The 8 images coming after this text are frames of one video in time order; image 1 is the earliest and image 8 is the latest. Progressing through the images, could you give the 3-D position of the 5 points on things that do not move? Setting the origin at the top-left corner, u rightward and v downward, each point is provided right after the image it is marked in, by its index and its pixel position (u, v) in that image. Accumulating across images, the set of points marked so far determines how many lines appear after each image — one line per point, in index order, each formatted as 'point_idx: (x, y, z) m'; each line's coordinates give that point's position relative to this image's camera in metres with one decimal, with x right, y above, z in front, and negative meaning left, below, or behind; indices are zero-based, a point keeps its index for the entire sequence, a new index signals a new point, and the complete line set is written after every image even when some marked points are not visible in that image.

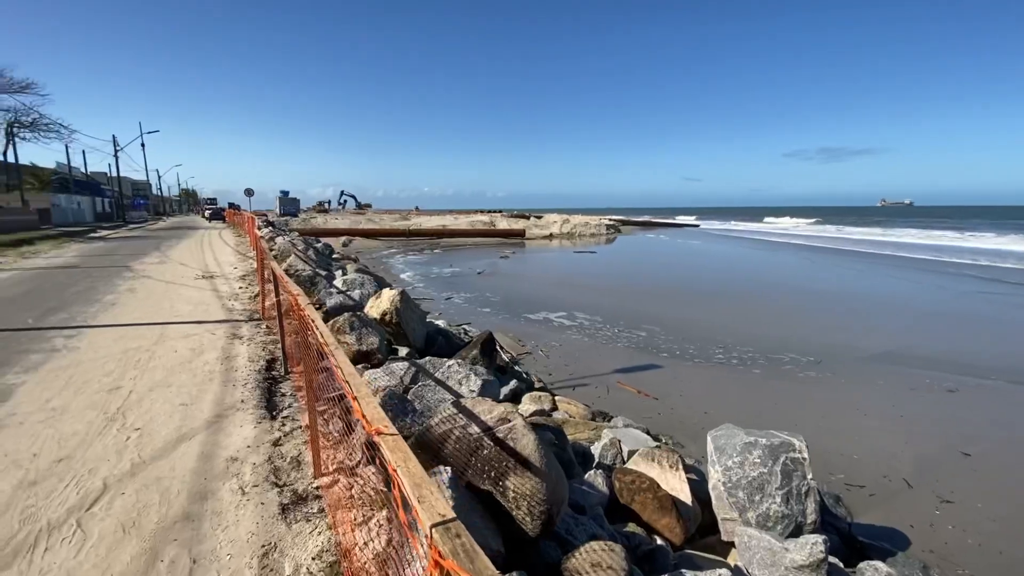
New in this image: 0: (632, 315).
0: (+3.4, -0.8, +13.7) m
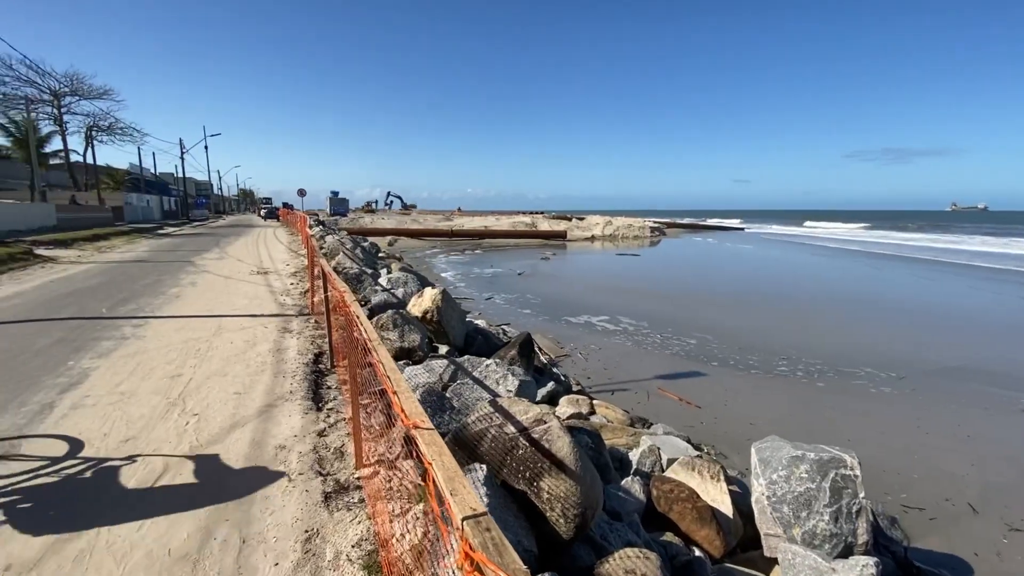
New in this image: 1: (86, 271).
0: (+4.5, -0.9, +13.4) m
1: (-11.3, +0.4, +13.0) m
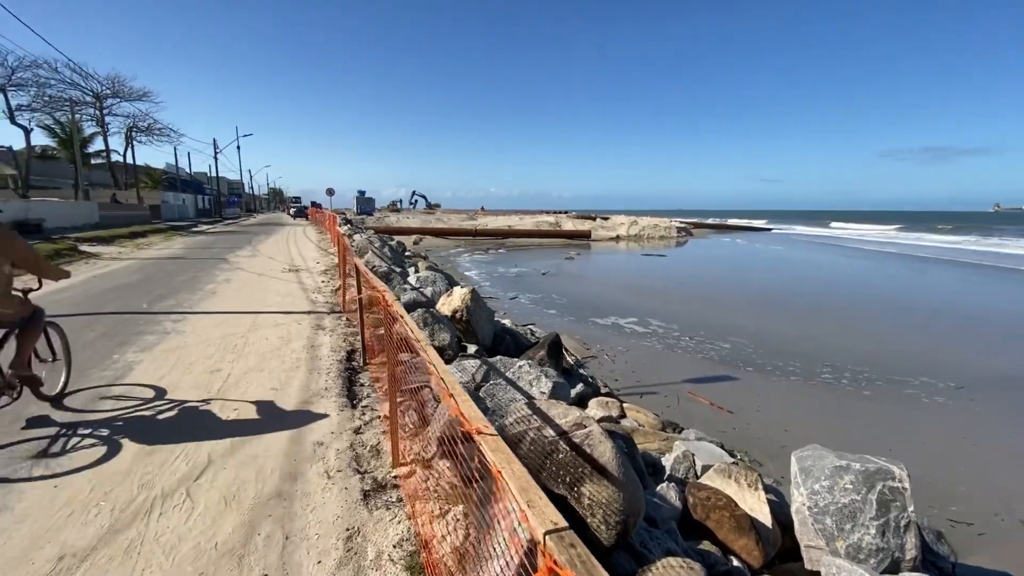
0: (+5.2, -1.0, +13.2) m
1: (-10.6, +0.6, +13.5) m
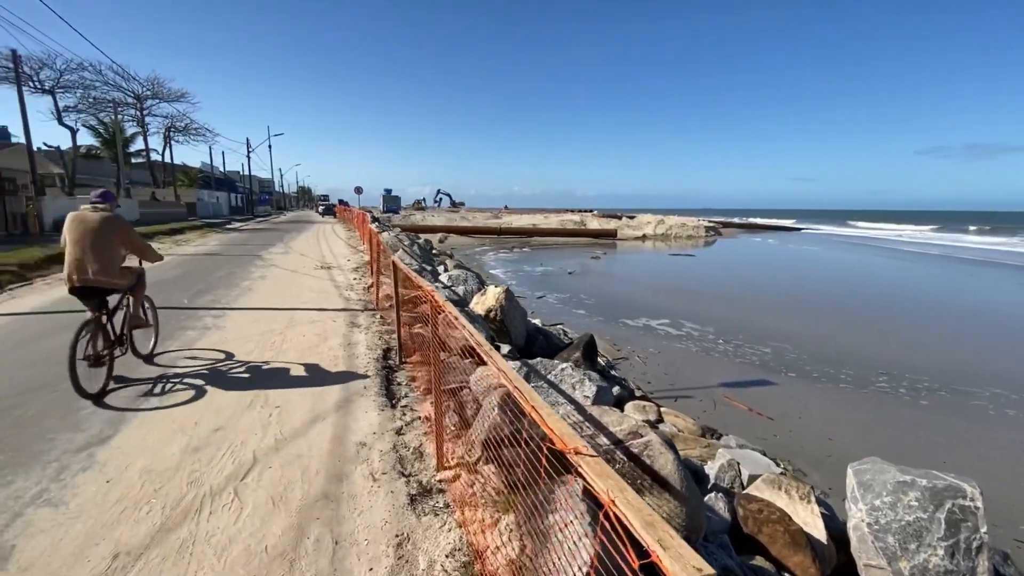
0: (+6.0, -1.0, +12.8) m
1: (-9.8, +0.7, +13.8) m
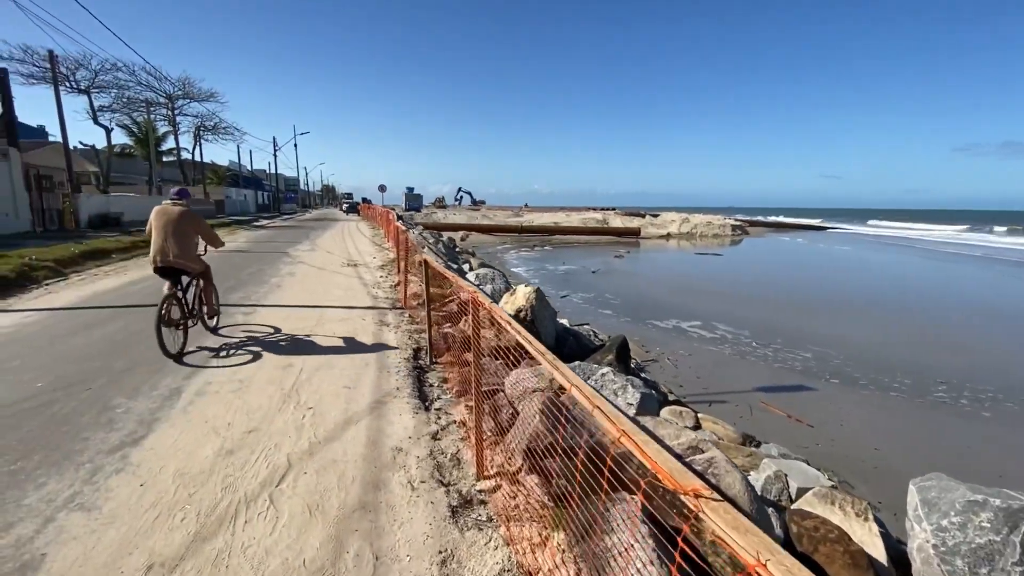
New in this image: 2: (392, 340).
0: (+6.7, -1.0, +12.4) m
1: (-9.1, +0.8, +14.0) m
2: (-1.5, -0.7, +6.2) m
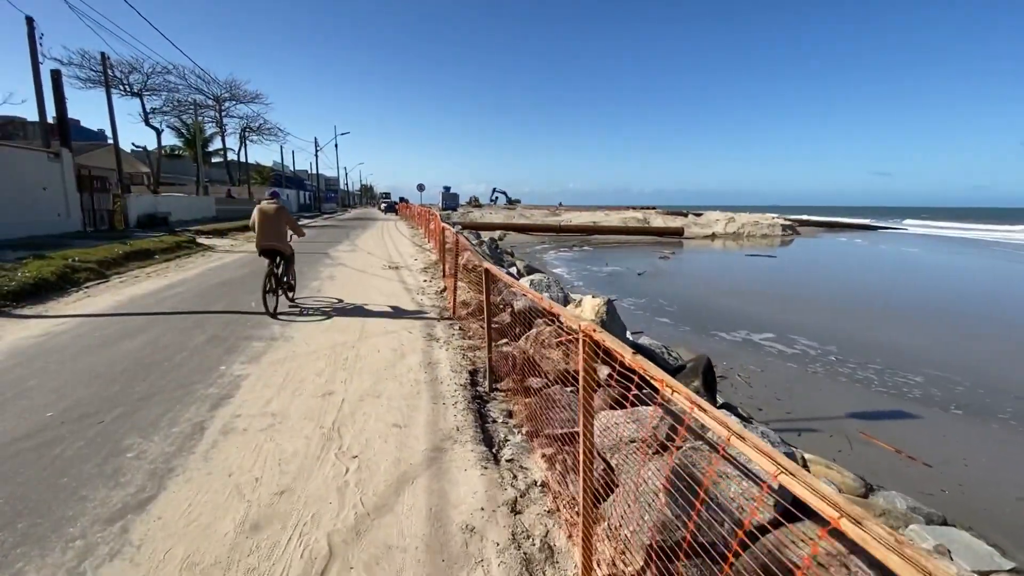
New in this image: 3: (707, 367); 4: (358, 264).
0: (+7.8, -1.2, +11.0) m
1: (-7.7, +0.8, +13.7) m
2: (-0.8, -0.8, +5.4) m
3: (+2.4, -1.0, +6.1) m
4: (-4.0, +0.6, +12.7) m
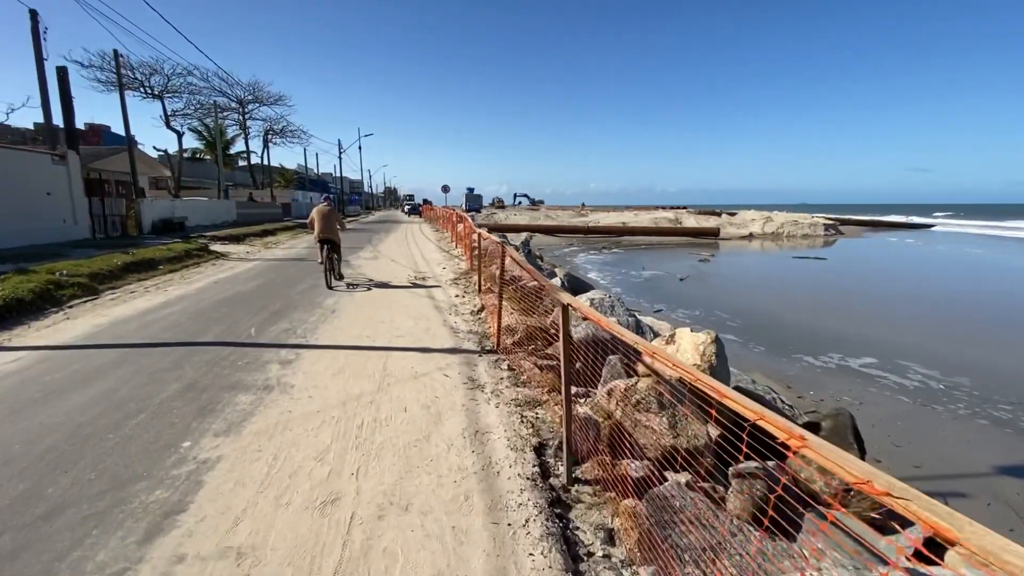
0: (+8.7, -1.5, +9.0) m
1: (-6.7, +0.5, +12.5) m
2: (-0.1, -1.1, +3.9) m
3: (+3.1, -1.3, +4.4) m
4: (-3.1, +0.3, +11.3) m
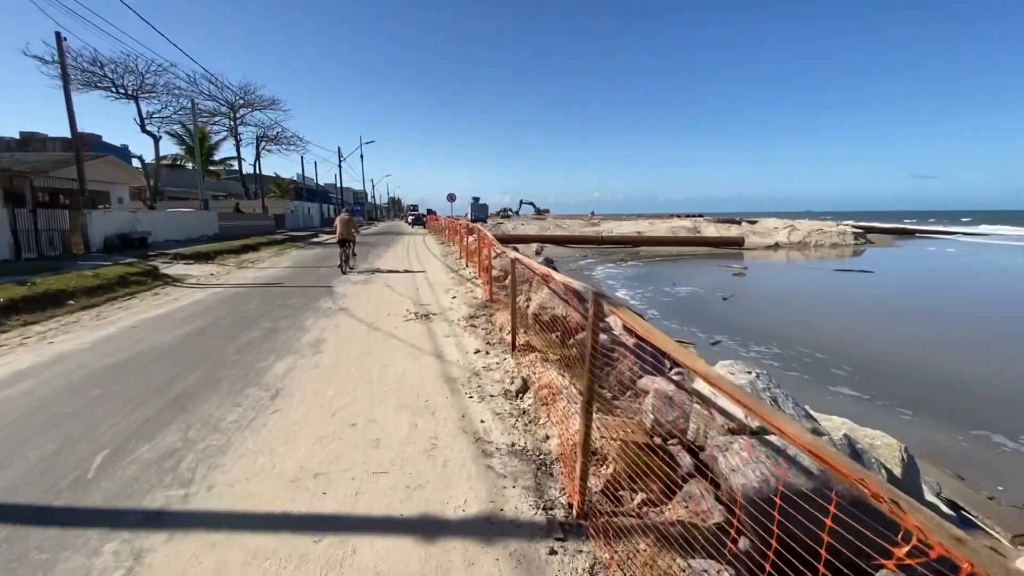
0: (+9.3, -2.1, +5.9) m
1: (-6.1, -0.3, +9.5) m
2: (+0.4, -1.6, +0.8) m
3: (+3.7, -1.8, +1.3) m
4: (-2.5, -0.4, +8.3) m
